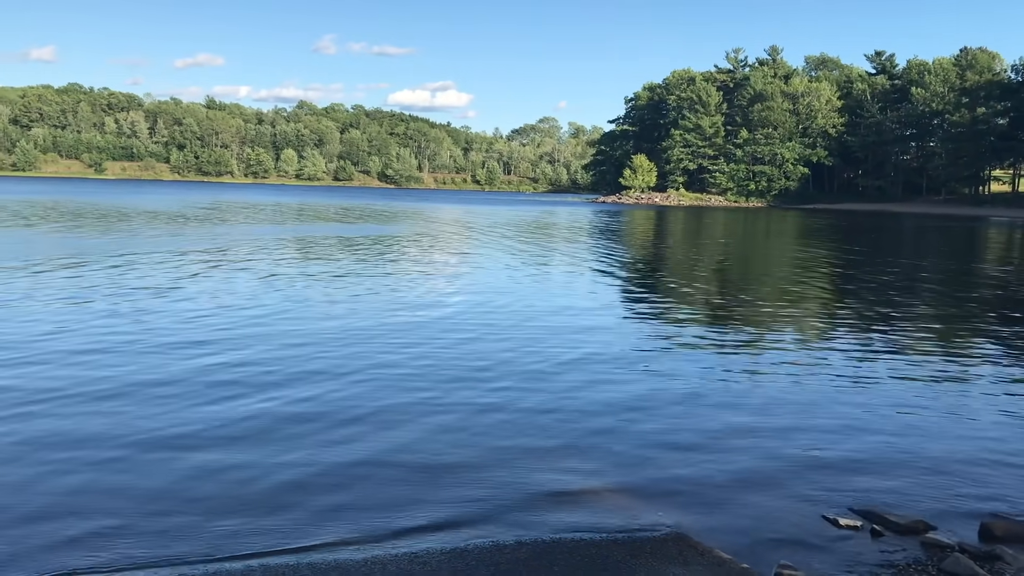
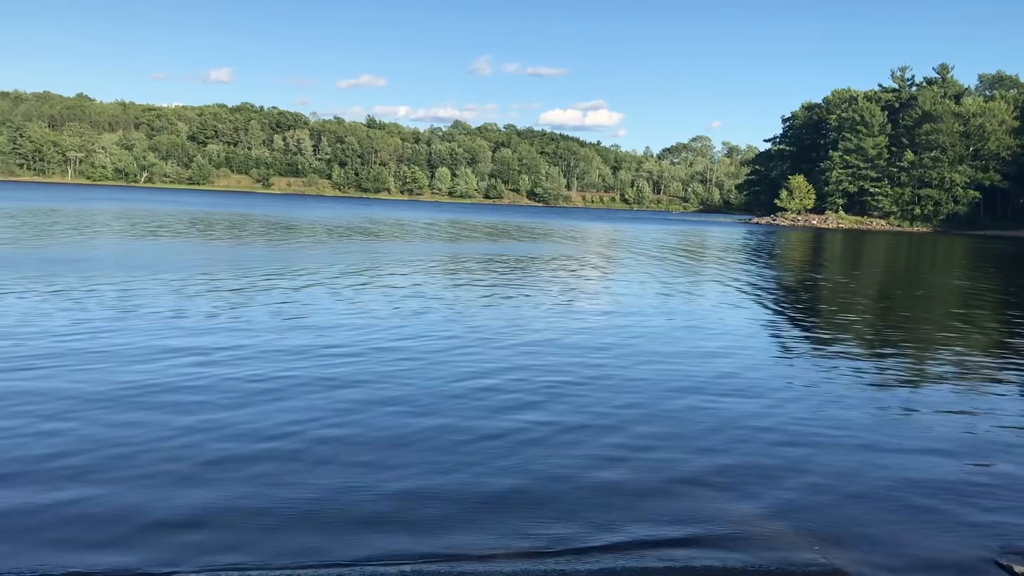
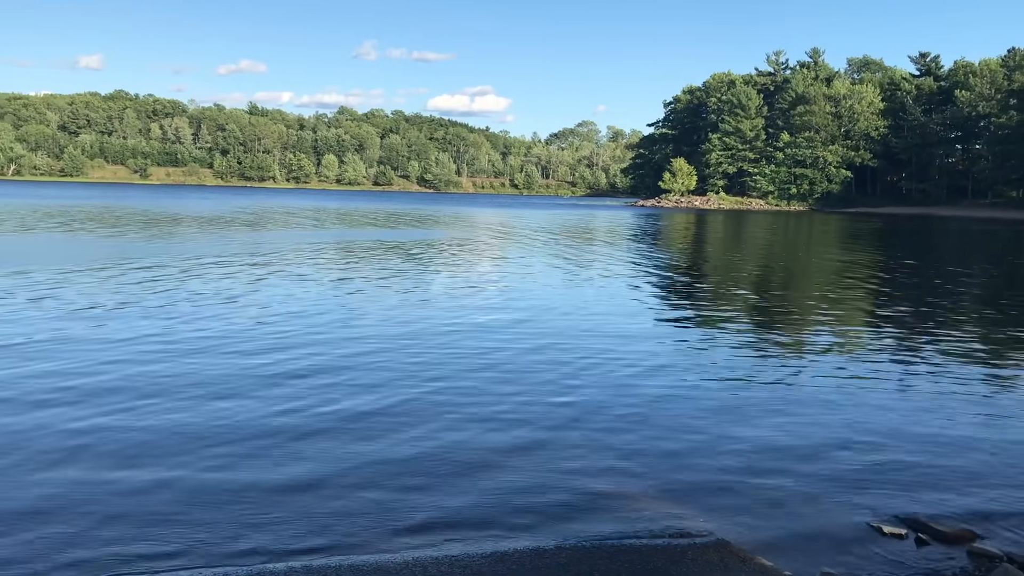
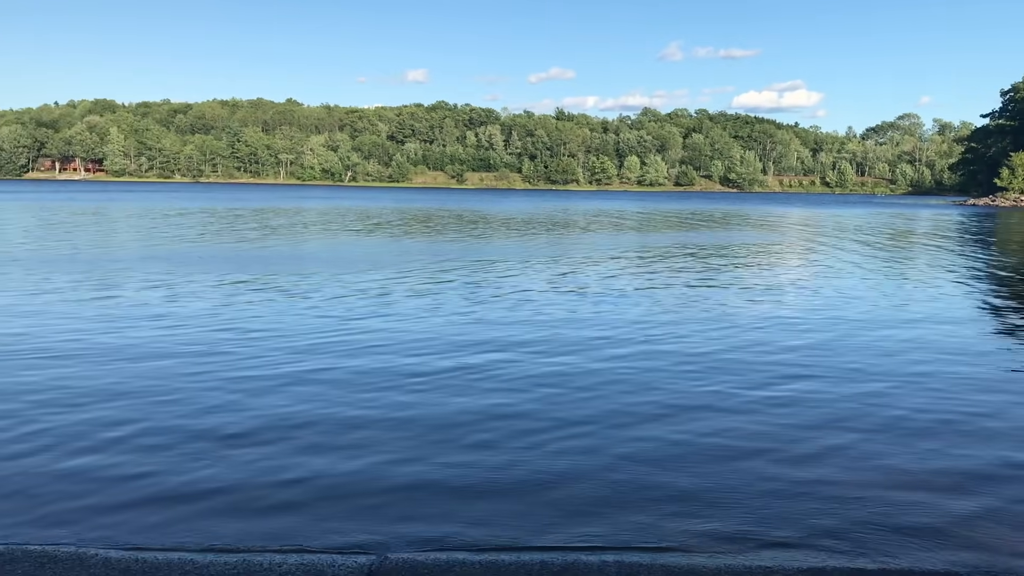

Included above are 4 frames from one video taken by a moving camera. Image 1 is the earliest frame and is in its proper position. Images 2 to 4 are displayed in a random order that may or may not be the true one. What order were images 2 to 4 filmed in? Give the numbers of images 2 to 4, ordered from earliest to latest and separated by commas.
3, 2, 4
